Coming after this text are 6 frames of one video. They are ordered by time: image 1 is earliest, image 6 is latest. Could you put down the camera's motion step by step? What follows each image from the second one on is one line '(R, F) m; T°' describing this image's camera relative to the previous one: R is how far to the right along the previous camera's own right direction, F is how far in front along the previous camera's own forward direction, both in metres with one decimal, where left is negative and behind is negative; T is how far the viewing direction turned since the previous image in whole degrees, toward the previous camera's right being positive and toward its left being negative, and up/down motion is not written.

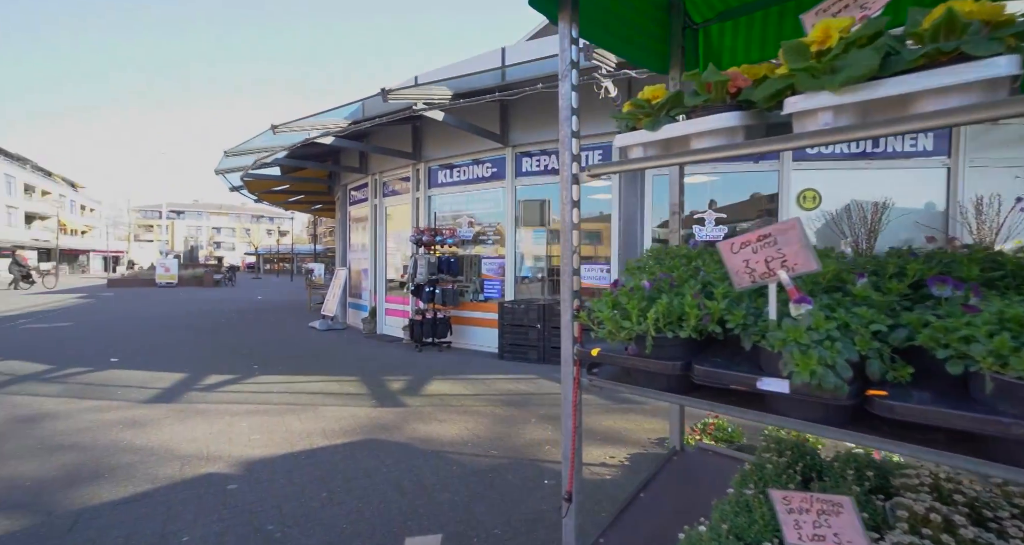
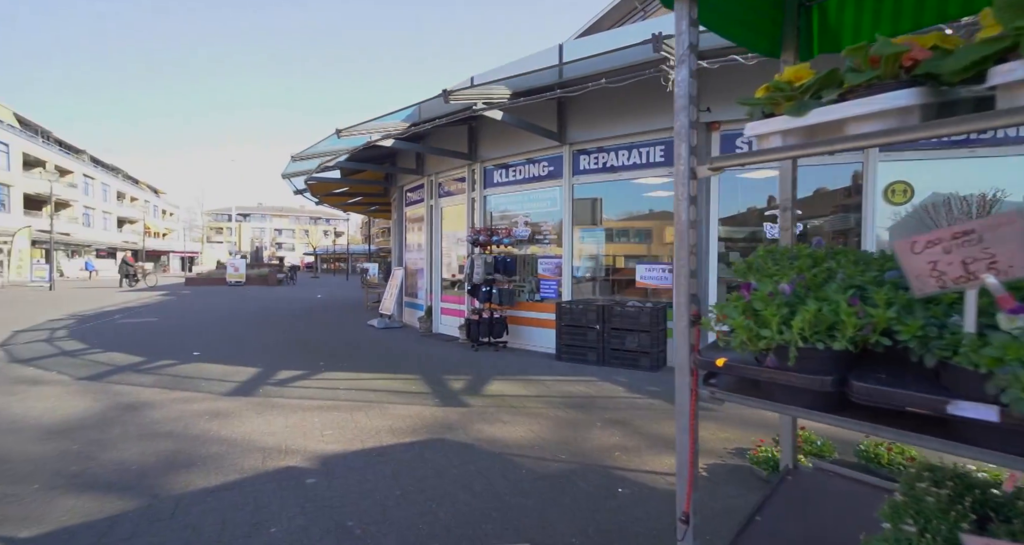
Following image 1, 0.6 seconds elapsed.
(-0.1, +0.1) m; -6°
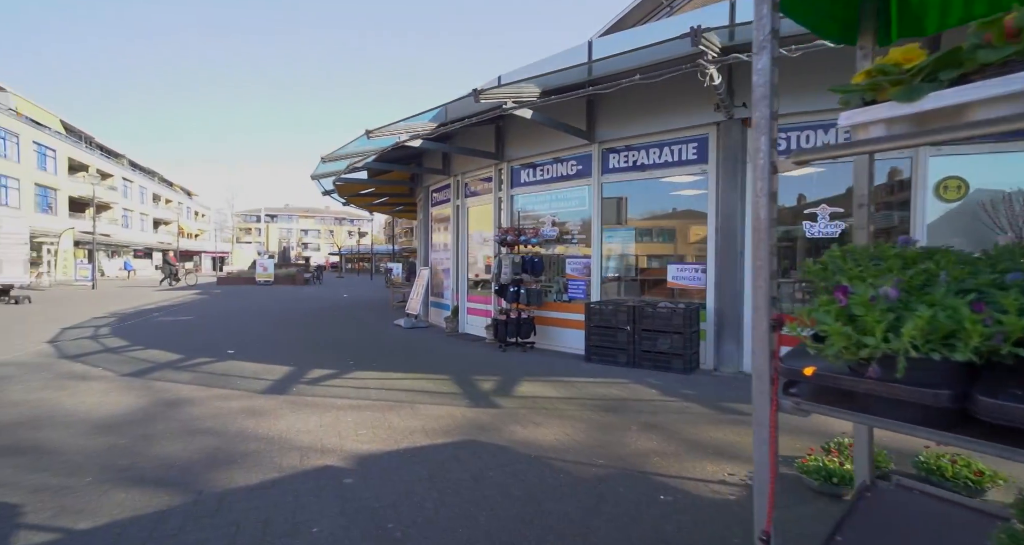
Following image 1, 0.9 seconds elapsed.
(-0.1, 0.0) m; -3°
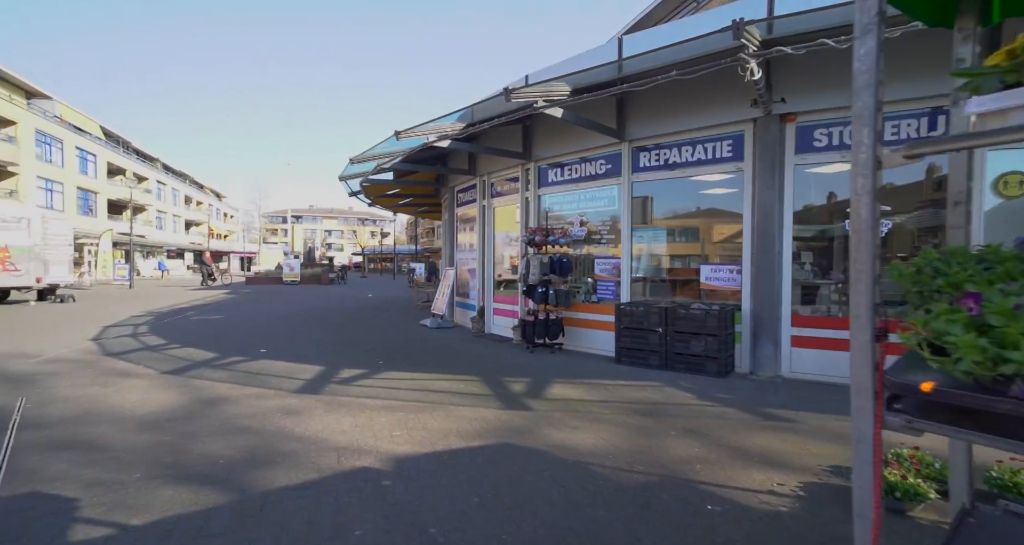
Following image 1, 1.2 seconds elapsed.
(-0.1, +0.1) m; -3°
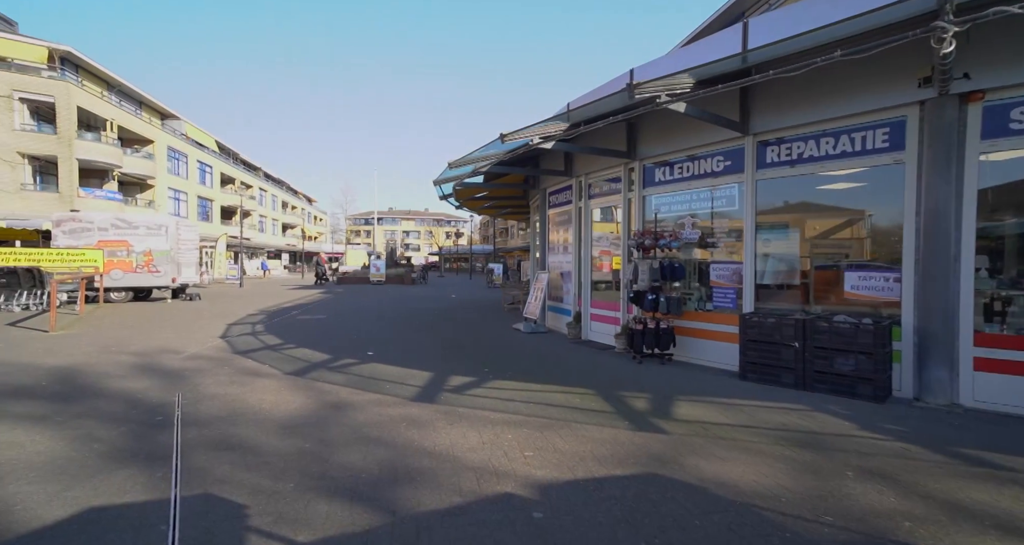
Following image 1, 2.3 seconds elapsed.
(-0.5, +0.2) m; -9°
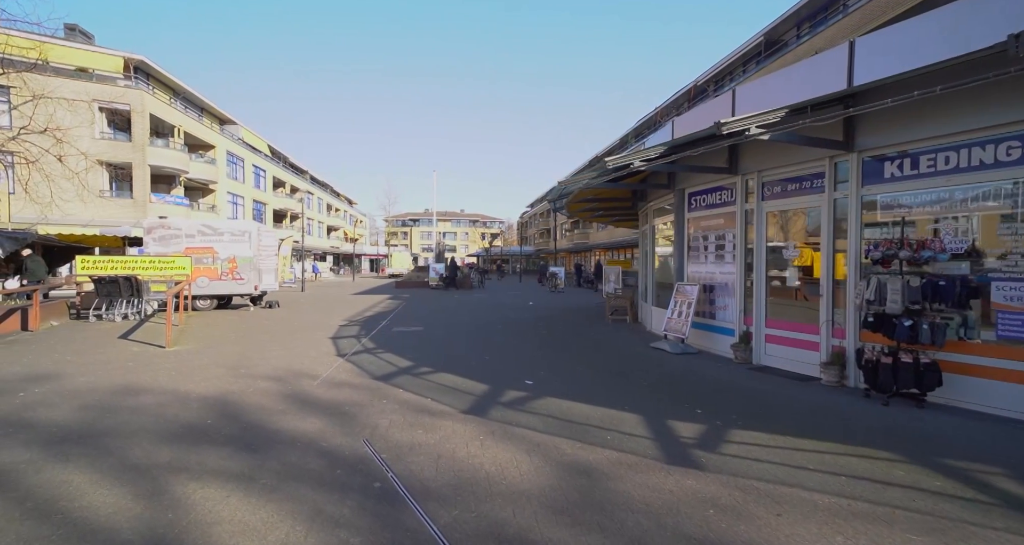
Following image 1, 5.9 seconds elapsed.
(-2.3, +1.2) m; -4°
